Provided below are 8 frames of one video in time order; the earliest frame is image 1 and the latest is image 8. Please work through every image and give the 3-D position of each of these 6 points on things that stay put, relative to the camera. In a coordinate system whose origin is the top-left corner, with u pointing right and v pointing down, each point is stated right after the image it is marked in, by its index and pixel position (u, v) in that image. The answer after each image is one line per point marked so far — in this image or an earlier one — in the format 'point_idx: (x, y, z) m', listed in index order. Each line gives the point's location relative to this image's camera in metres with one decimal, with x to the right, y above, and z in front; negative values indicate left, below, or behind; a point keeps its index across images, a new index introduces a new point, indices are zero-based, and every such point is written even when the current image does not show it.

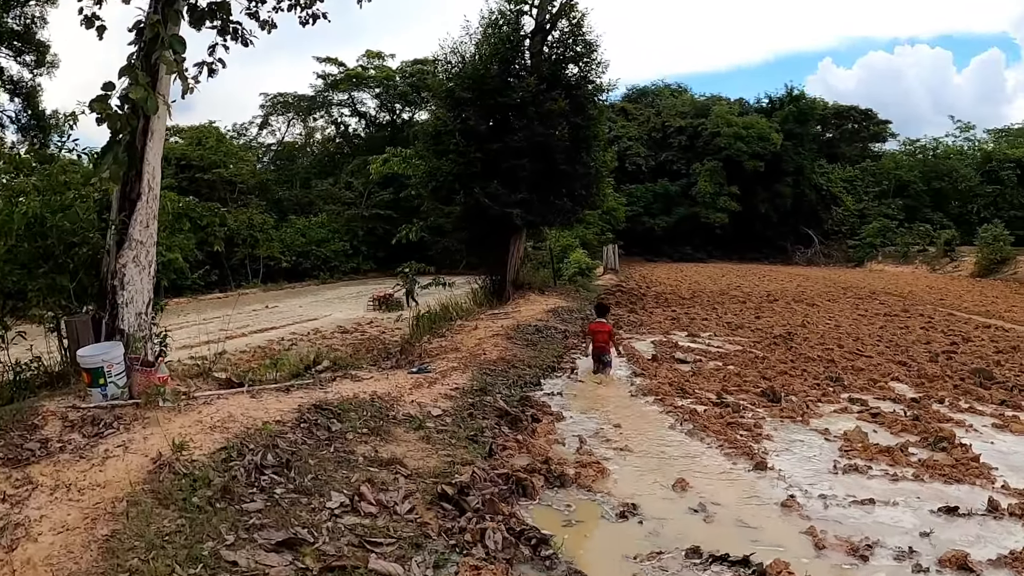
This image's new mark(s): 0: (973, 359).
0: (+5.9, -0.9, +9.4) m
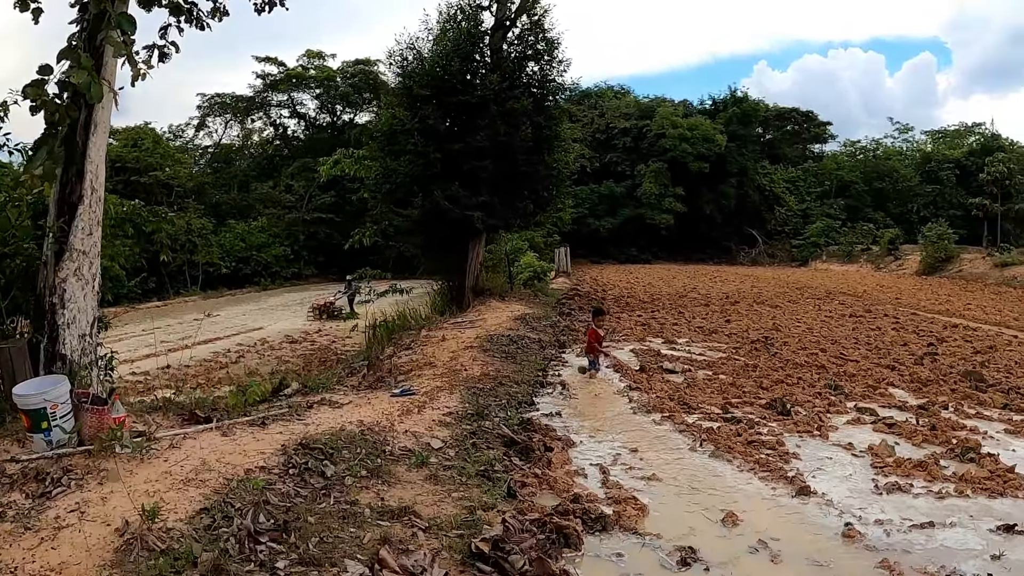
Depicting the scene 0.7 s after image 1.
0: (+5.6, -0.9, +9.3) m
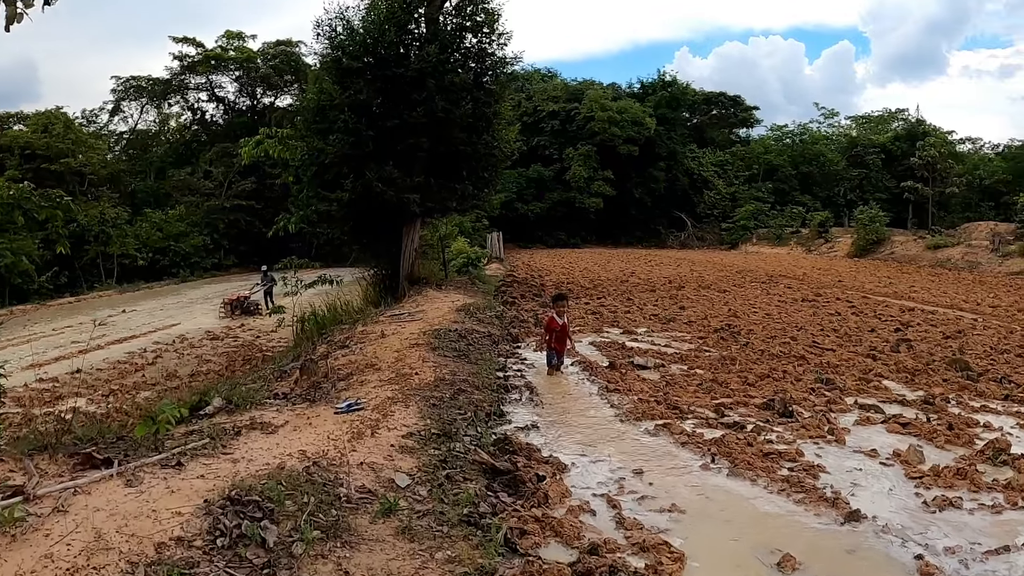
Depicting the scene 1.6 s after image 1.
0: (+5.0, -0.7, +8.9) m
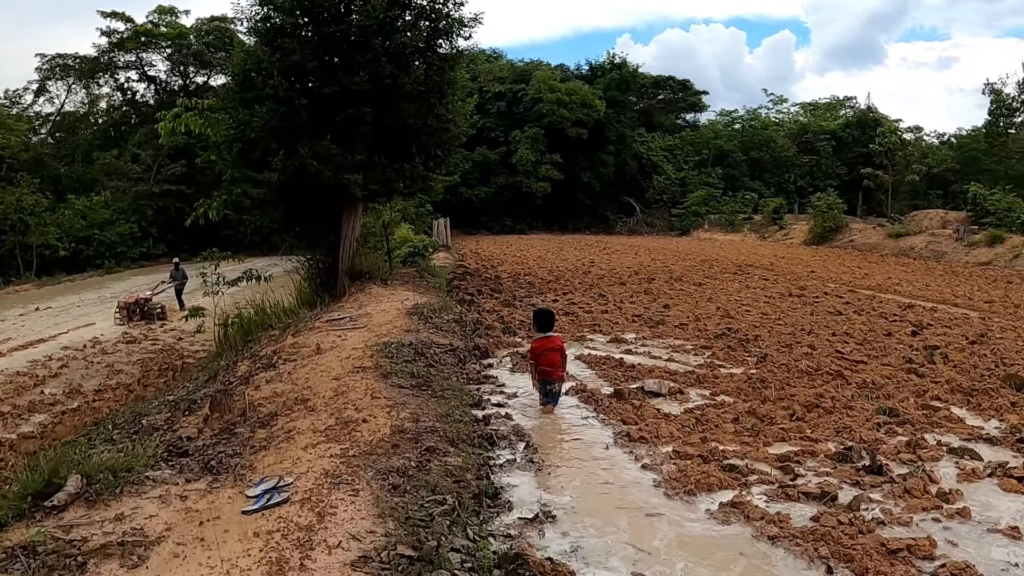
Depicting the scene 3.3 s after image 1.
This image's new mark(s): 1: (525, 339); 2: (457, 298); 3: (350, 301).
0: (+4.7, -0.7, +7.7) m
1: (+0.1, -0.6, +8.7) m
2: (-1.0, -0.2, +12.4) m
3: (-2.2, -0.1, +9.9) m
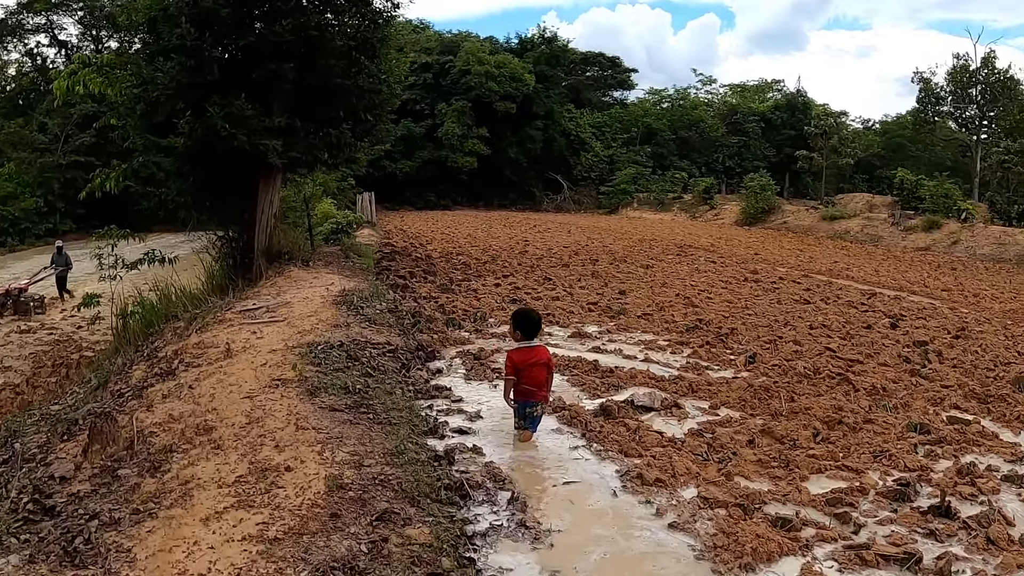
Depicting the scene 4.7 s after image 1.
0: (+4.3, -0.6, +7.1) m
1: (-0.4, -0.5, +7.6) m
2: (-1.8, +0.1, +11.2) m
3: (-2.8, 0.0, +8.6) m
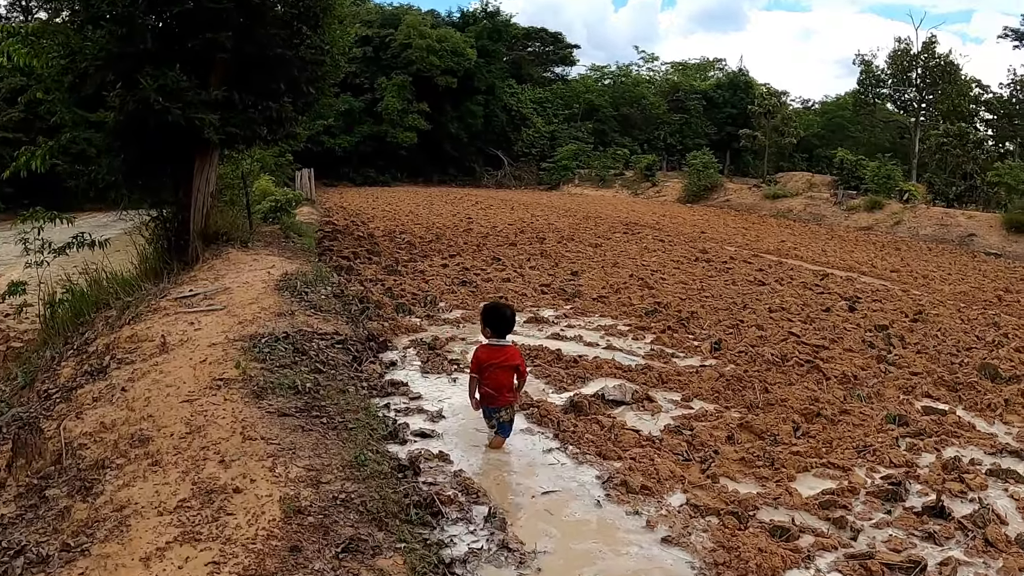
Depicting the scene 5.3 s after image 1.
0: (+3.9, -0.5, +7.1) m
1: (-0.8, -0.3, +7.3) m
2: (-2.5, +0.3, +10.7) m
3: (-3.3, +0.2, +8.1) m
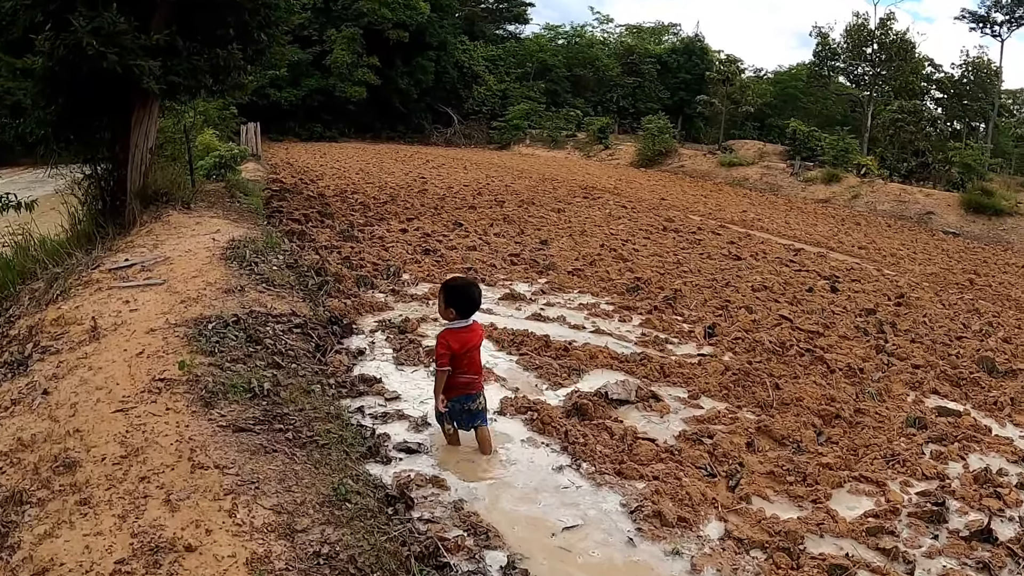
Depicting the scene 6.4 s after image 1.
0: (+3.7, -0.3, +6.9) m
1: (-1.0, -0.1, +6.7) m
2: (-2.9, +0.8, +10.0) m
3: (-3.6, +0.5, +7.3) m
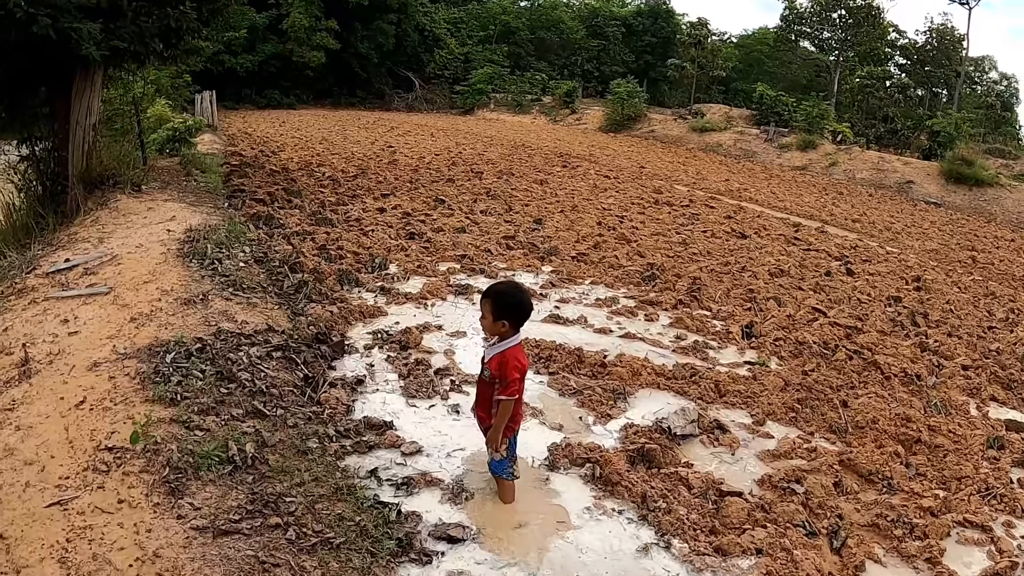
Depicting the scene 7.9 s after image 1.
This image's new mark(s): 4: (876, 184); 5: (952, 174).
0: (+3.7, -0.2, +6.4) m
1: (-1.0, 0.0, +6.0) m
2: (-3.1, +0.9, +9.1) m
3: (-3.5, +0.5, +6.4) m
4: (+8.2, +2.3, +16.5) m
5: (+9.6, +2.5, +16.1) m
